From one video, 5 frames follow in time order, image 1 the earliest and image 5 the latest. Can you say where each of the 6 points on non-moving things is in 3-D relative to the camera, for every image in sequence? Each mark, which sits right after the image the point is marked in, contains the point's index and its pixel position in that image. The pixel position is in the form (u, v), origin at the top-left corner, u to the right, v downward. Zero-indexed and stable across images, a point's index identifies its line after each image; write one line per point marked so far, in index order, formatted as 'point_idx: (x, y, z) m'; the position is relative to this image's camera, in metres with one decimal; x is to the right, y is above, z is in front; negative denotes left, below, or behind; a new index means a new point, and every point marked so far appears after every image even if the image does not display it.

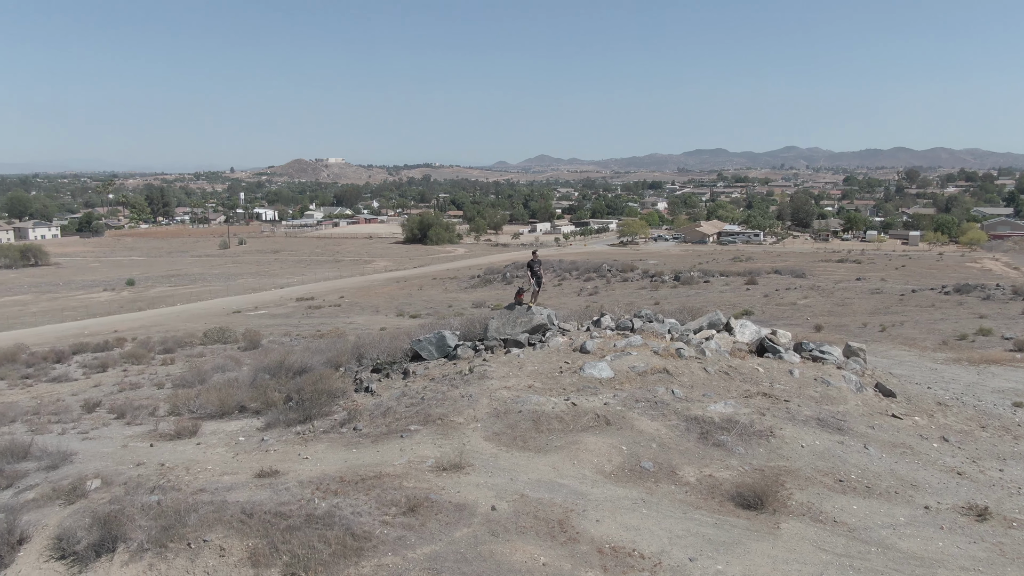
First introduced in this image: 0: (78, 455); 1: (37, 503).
0: (-5.5, -2.1, +10.1) m
1: (-4.9, -2.2, +8.2) m
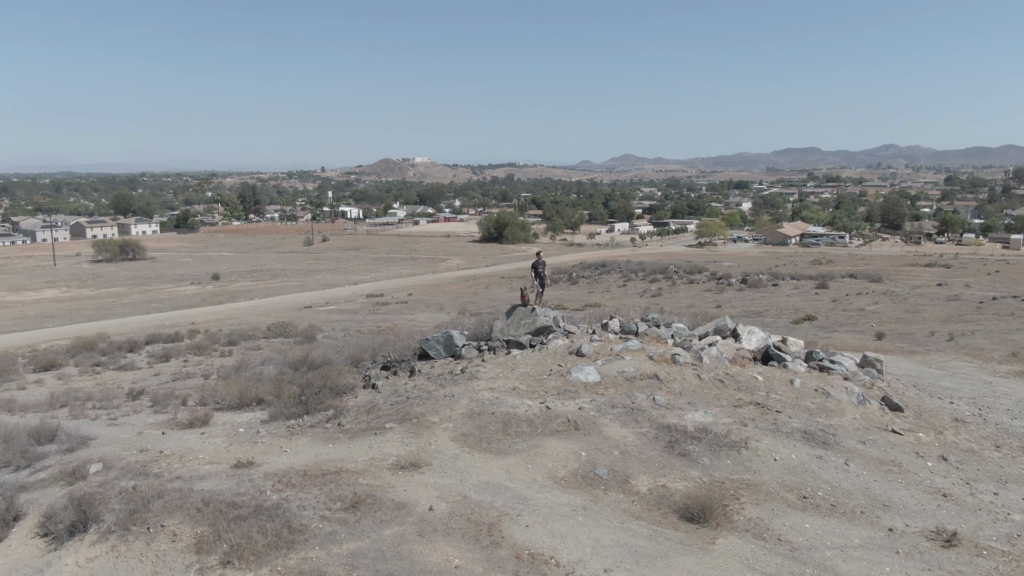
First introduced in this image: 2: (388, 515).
0: (-5.6, -2.0, +10.7) m
1: (-5.2, -2.2, +8.8) m
2: (-1.0, -1.9, +6.6) m
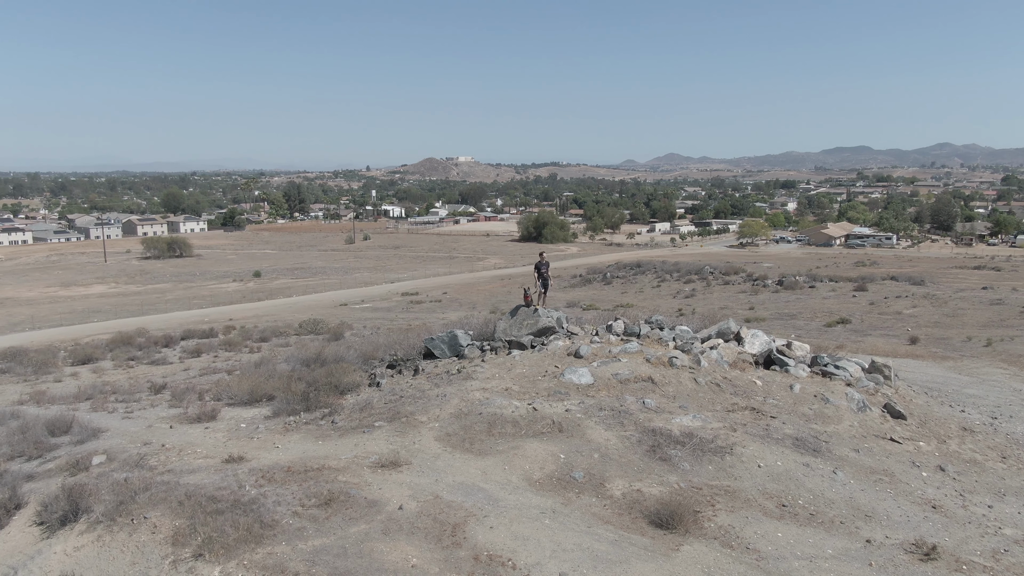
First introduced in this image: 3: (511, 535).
0: (-5.6, -2.0, +11.0) m
1: (-5.3, -2.1, +9.1) m
2: (-1.3, -1.9, +6.7) m
3: (0.0, -1.9, +6.2) m
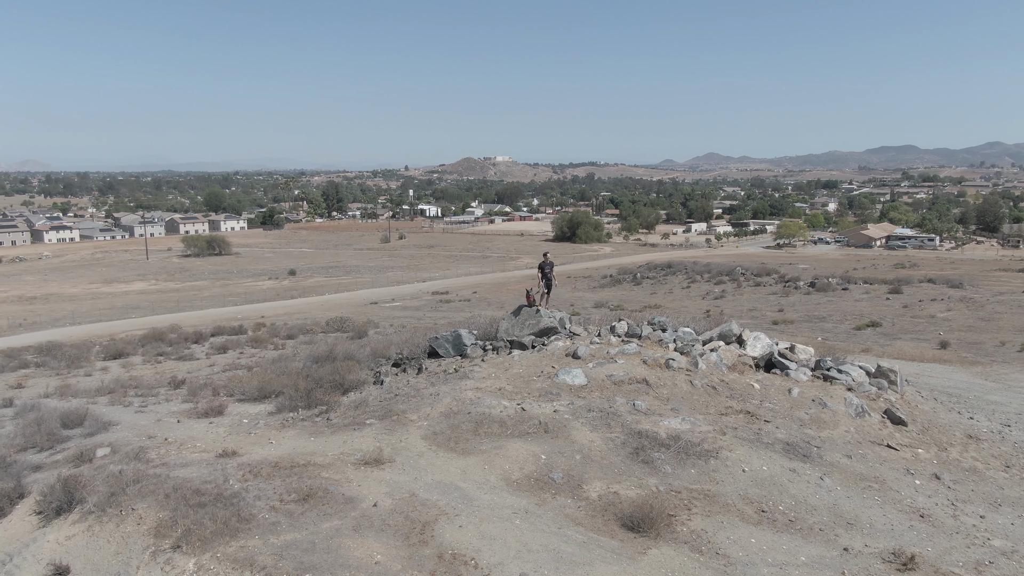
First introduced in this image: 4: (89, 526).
0: (-5.6, -1.9, +11.3) m
1: (-5.4, -2.1, +9.4) m
2: (-1.5, -1.9, +6.8) m
3: (-0.3, -1.9, +6.2) m
4: (-3.9, -2.2, +7.3) m
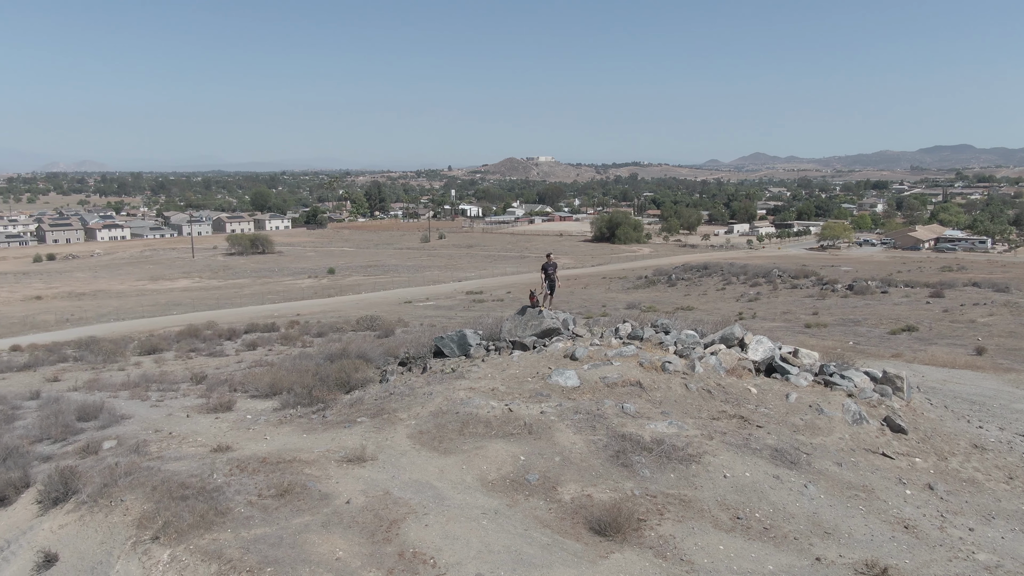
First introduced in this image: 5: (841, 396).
0: (-5.6, -1.9, +11.7) m
1: (-5.5, -2.0, +9.7) m
2: (-1.8, -1.9, +6.9) m
3: (-0.5, -1.9, +6.2) m
4: (-4.1, -2.1, +7.5) m
5: (+3.8, -1.3, +9.3) m
